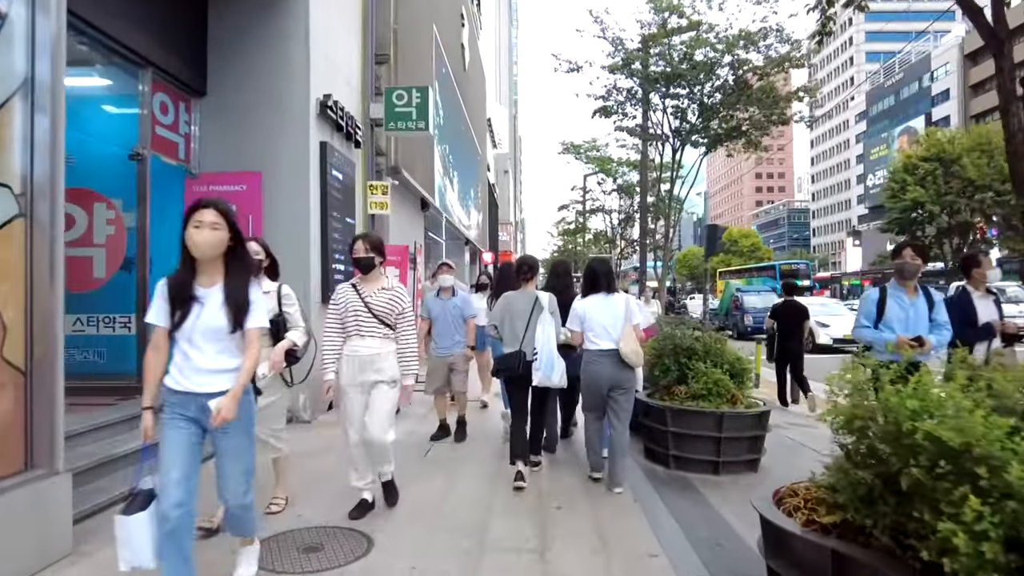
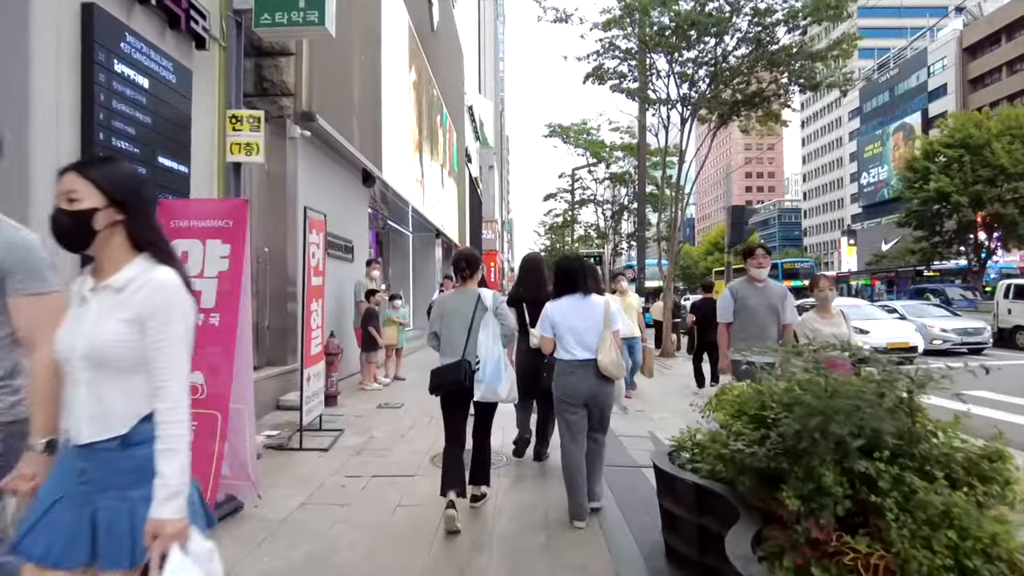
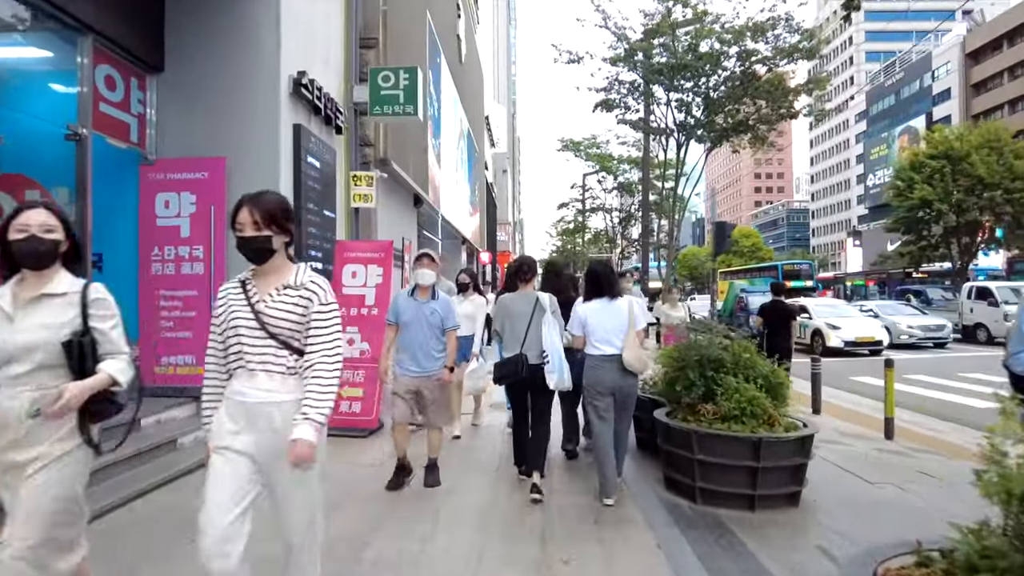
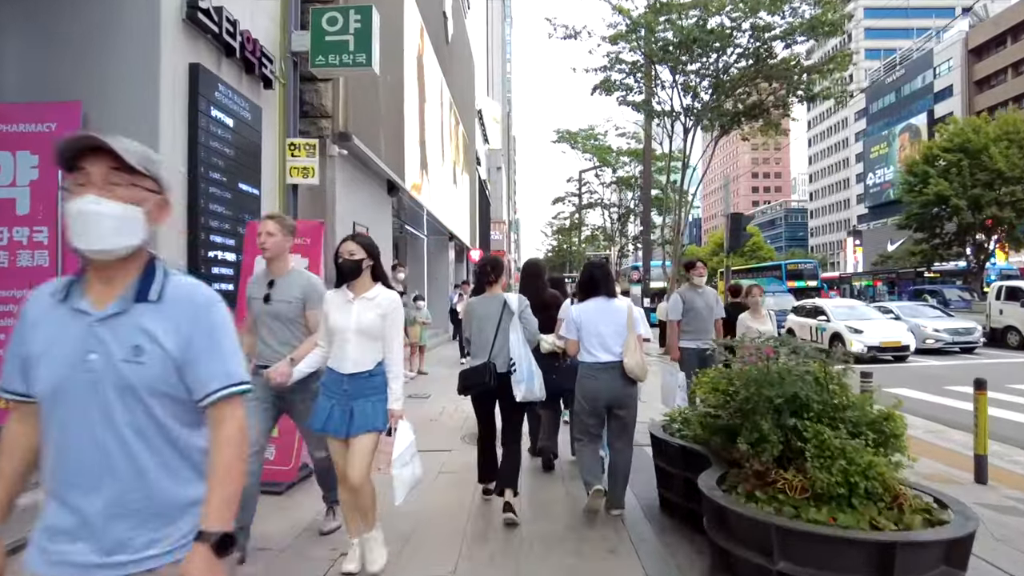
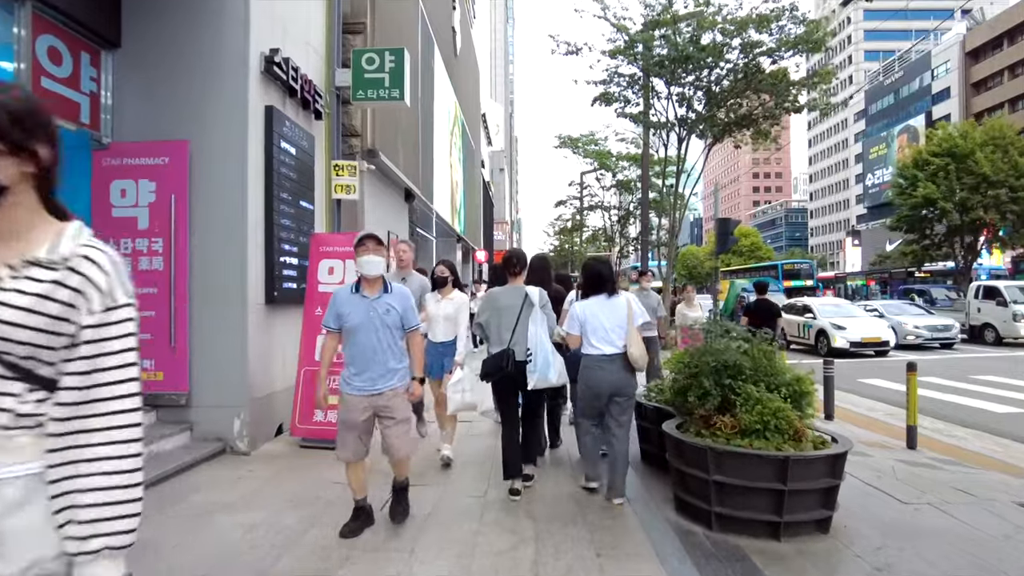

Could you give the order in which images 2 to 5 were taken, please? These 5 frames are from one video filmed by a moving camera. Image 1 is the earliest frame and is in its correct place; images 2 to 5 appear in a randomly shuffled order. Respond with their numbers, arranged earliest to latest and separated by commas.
3, 5, 4, 2
